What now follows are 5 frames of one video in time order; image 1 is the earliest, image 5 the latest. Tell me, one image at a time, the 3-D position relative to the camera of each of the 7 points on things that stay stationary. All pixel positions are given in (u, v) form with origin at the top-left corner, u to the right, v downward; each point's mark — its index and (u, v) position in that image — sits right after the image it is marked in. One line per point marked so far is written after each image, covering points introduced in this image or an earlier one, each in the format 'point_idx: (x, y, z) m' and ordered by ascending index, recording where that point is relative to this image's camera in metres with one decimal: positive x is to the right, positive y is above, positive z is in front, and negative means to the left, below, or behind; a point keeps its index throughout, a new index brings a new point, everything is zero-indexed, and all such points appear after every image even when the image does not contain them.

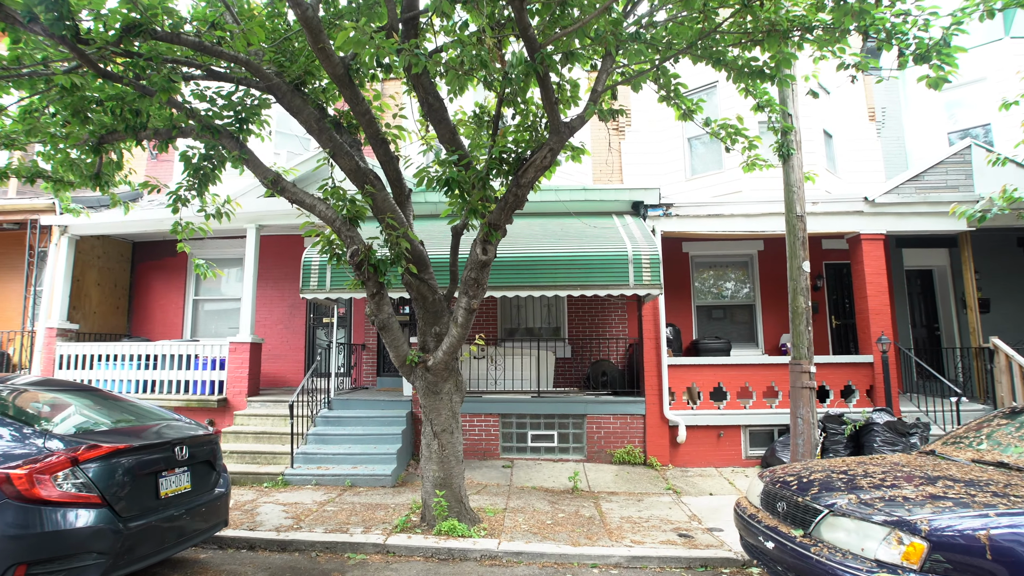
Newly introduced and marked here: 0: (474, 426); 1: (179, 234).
0: (-0.6, -2.3, +8.8) m
1: (-4.3, +0.7, +6.8) m
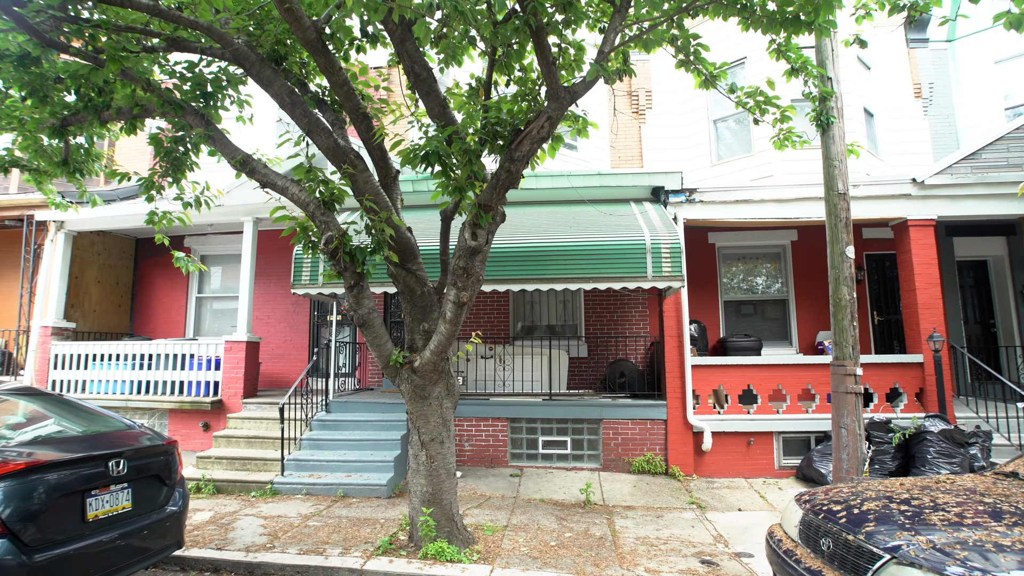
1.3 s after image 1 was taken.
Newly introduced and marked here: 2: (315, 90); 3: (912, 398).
0: (-0.5, -2.2, +8.1) m
1: (-4.3, +0.8, +6.3) m
2: (-2.2, +2.2, +5.8) m
3: (+5.9, -1.6, +7.8) m
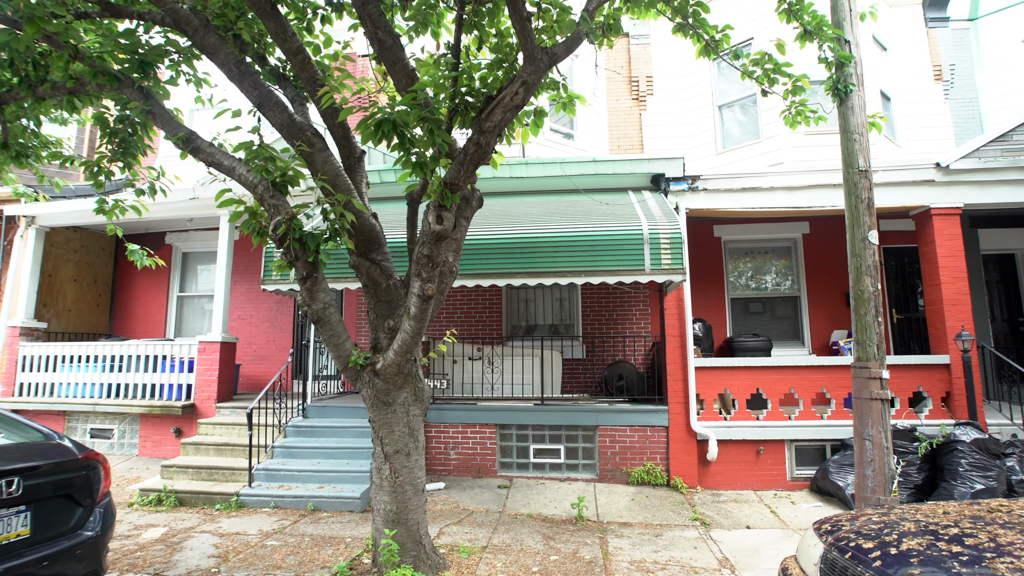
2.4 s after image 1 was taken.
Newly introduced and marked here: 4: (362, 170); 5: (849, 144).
0: (-0.7, -2.2, +7.6) m
1: (-4.5, +0.8, +5.8) m
2: (-2.4, +2.2, +5.2) m
3: (+5.8, -1.6, +7.1) m
4: (-1.4, +1.1, +5.0) m
5: (+2.8, +1.2, +4.4) m
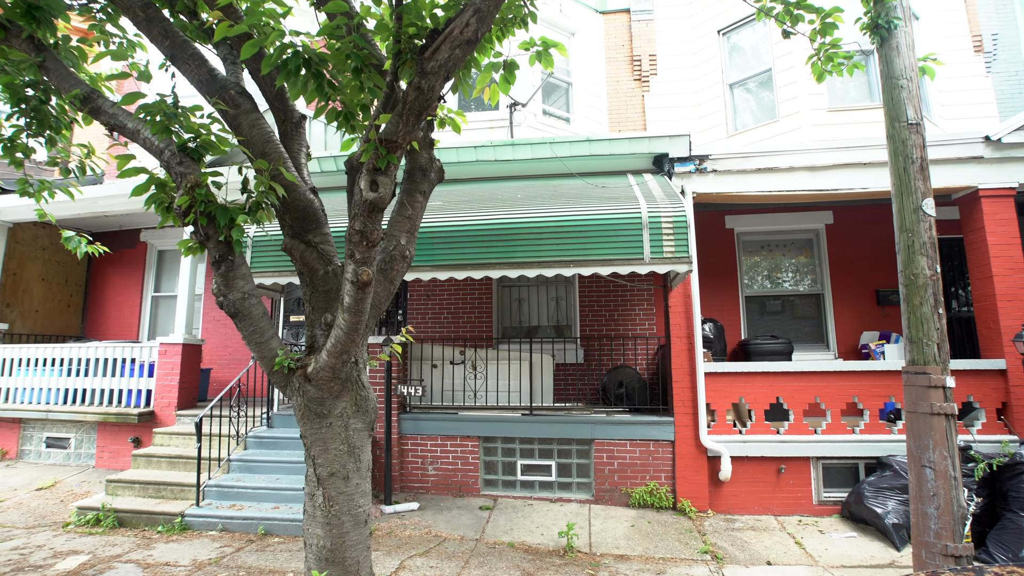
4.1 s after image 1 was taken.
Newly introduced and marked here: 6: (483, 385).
0: (-0.8, -2.1, +6.7) m
1: (-4.7, +0.9, +5.1) m
2: (-2.6, +2.3, +4.5) m
3: (+5.6, -1.5, +6.1) m
4: (-1.7, +1.2, +4.2) m
5: (+2.6, +1.3, +3.5) m
6: (-0.4, -1.3, +7.1) m
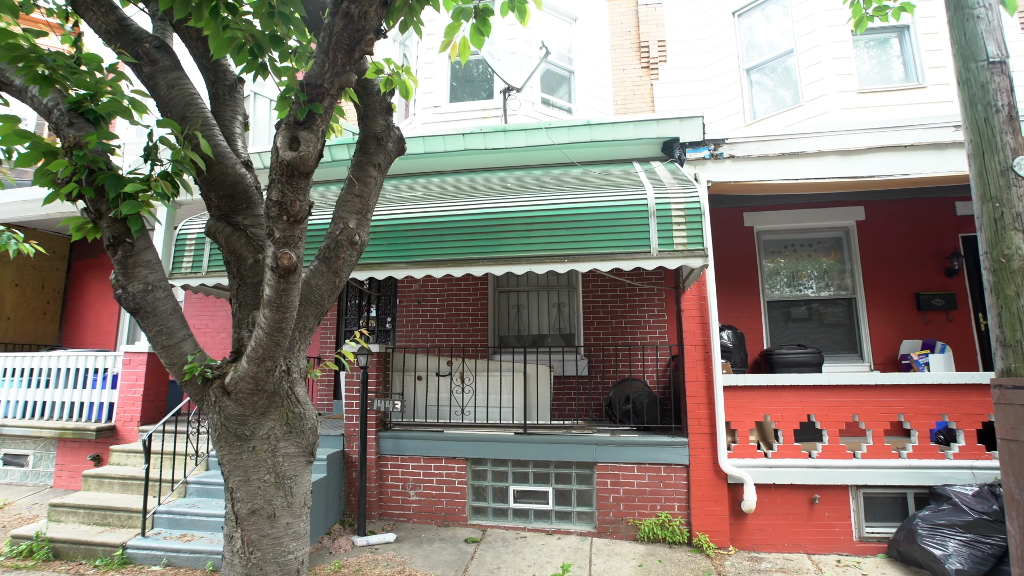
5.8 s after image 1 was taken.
0: (-0.9, -2.1, +6.0) m
1: (-4.8, +0.9, +4.5) m
2: (-2.8, +2.3, +3.9) m
3: (+5.5, -1.5, +5.2) m
4: (-1.8, +1.2, +3.5) m
5: (+2.4, +1.4, +2.8) m
6: (-0.4, -1.3, +6.4) m
